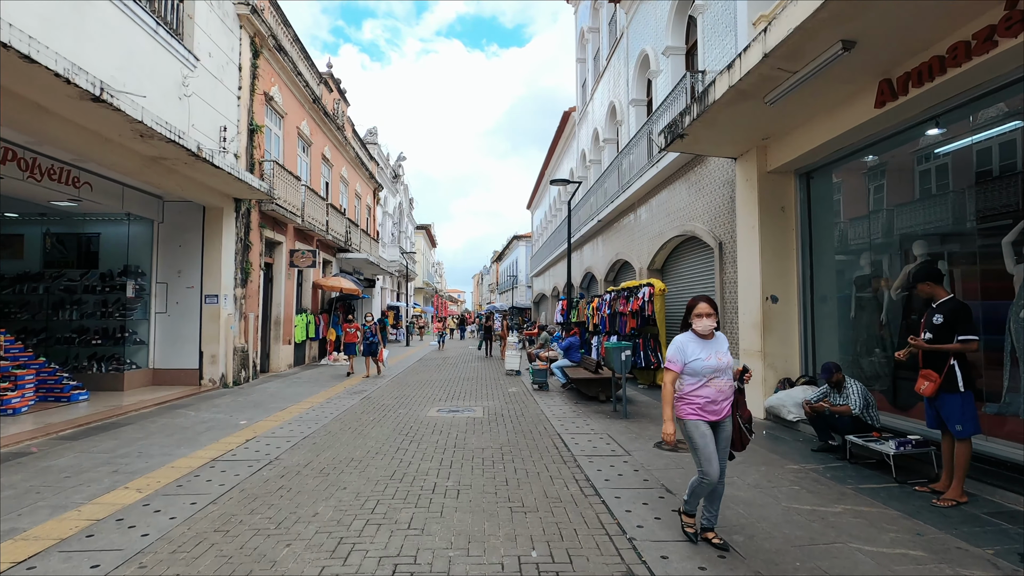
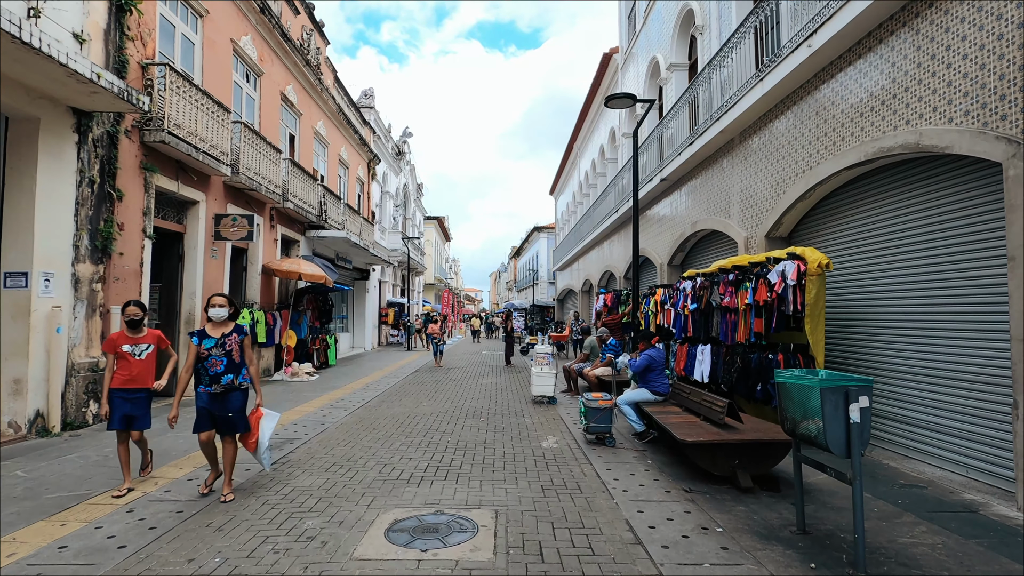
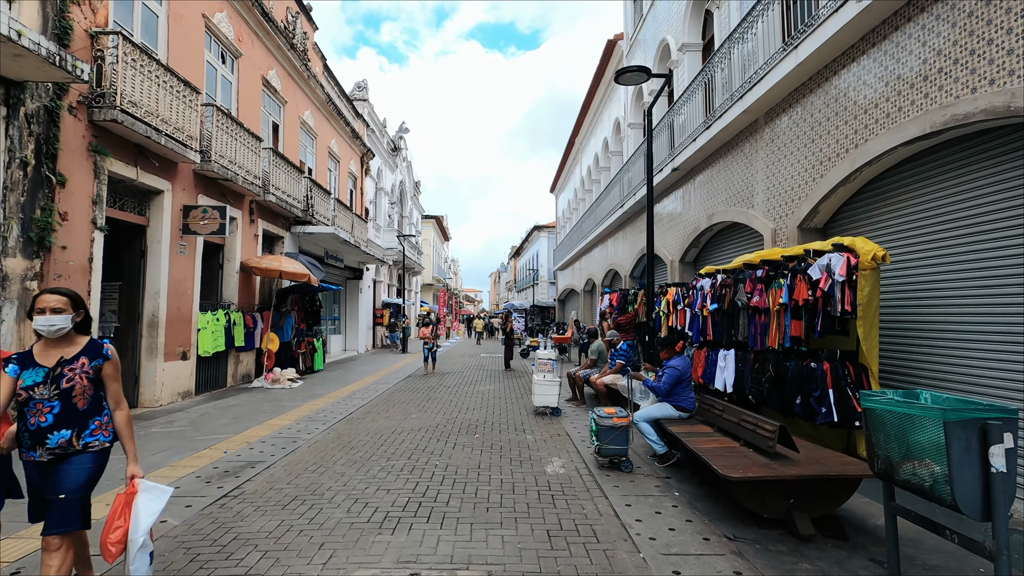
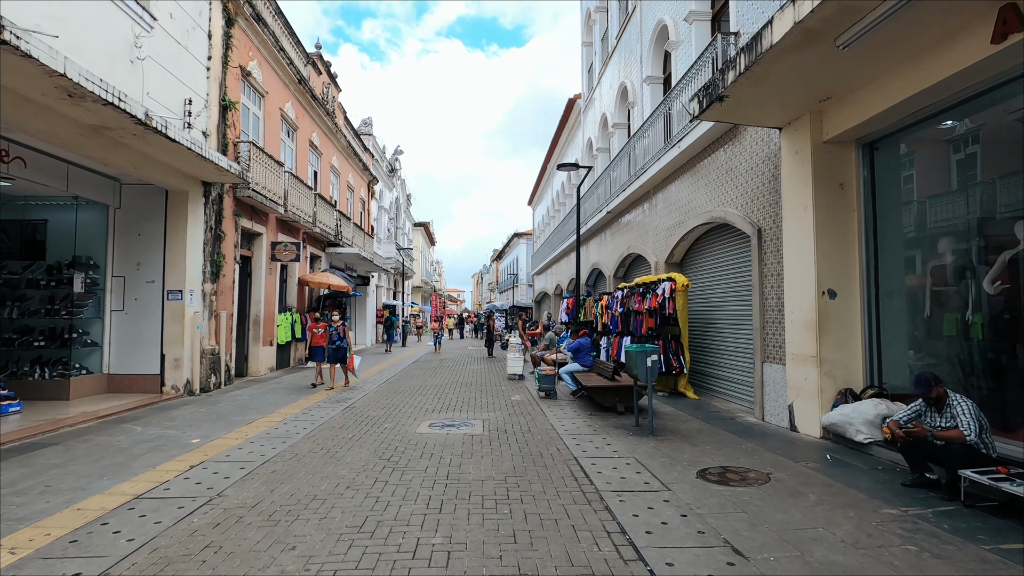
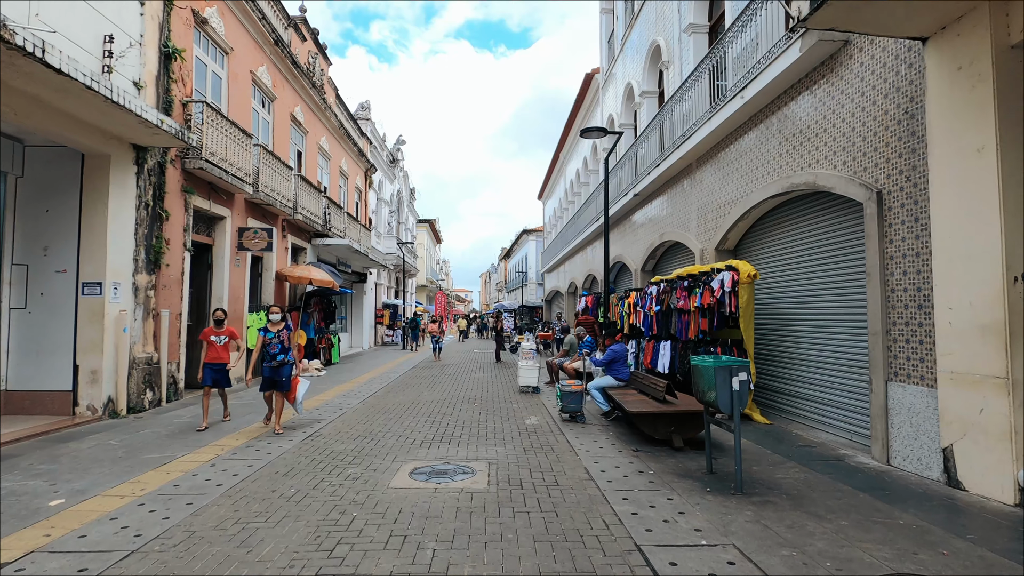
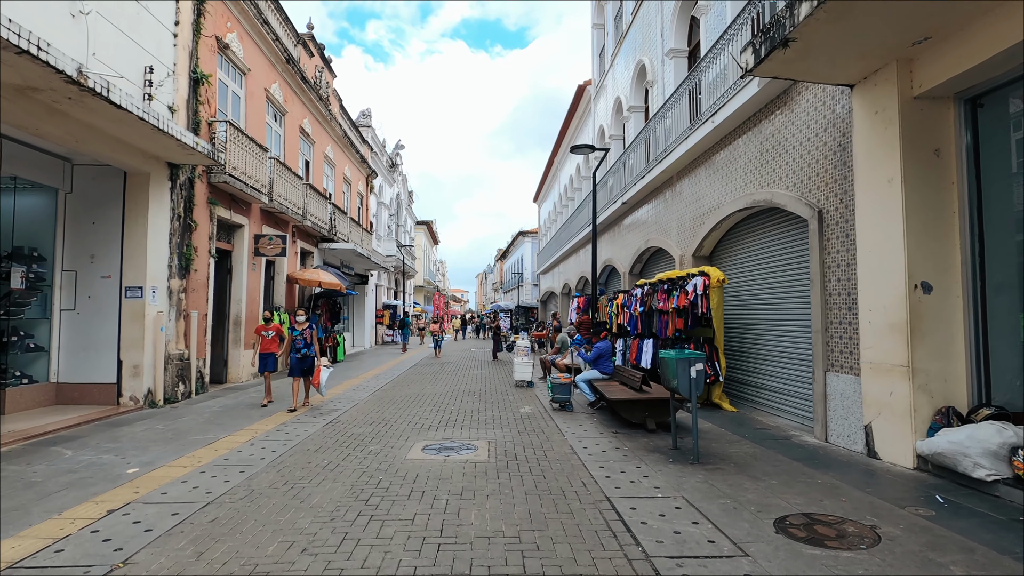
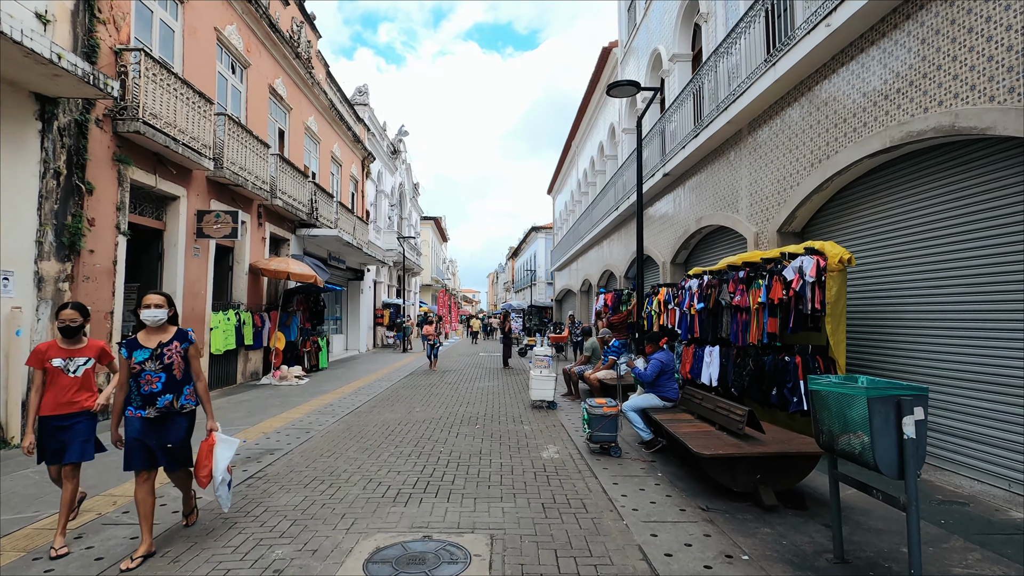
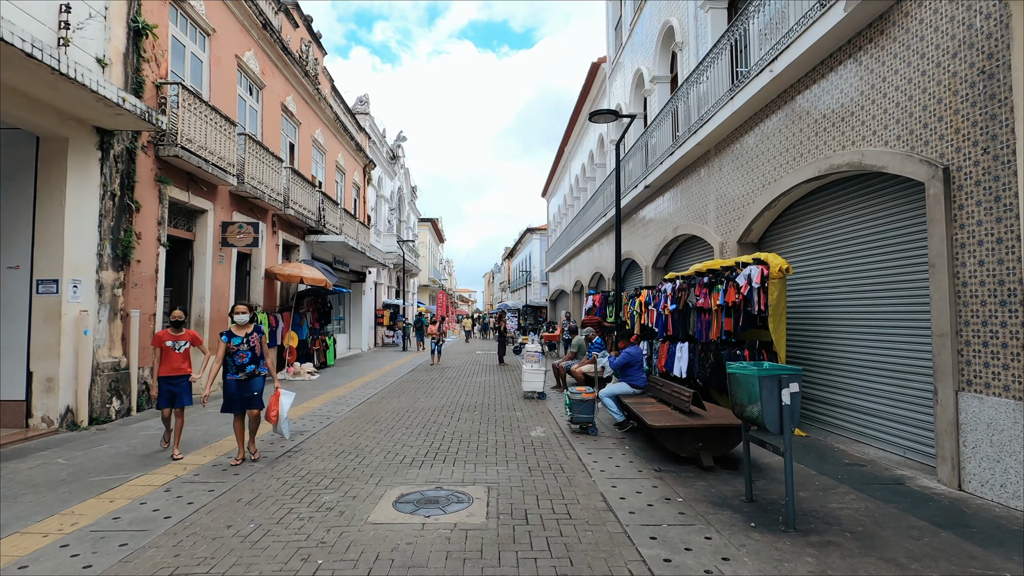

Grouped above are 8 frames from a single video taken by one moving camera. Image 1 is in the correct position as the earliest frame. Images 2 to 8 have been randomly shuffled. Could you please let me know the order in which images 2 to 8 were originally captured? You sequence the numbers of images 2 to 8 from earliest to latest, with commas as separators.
4, 6, 5, 8, 2, 7, 3
